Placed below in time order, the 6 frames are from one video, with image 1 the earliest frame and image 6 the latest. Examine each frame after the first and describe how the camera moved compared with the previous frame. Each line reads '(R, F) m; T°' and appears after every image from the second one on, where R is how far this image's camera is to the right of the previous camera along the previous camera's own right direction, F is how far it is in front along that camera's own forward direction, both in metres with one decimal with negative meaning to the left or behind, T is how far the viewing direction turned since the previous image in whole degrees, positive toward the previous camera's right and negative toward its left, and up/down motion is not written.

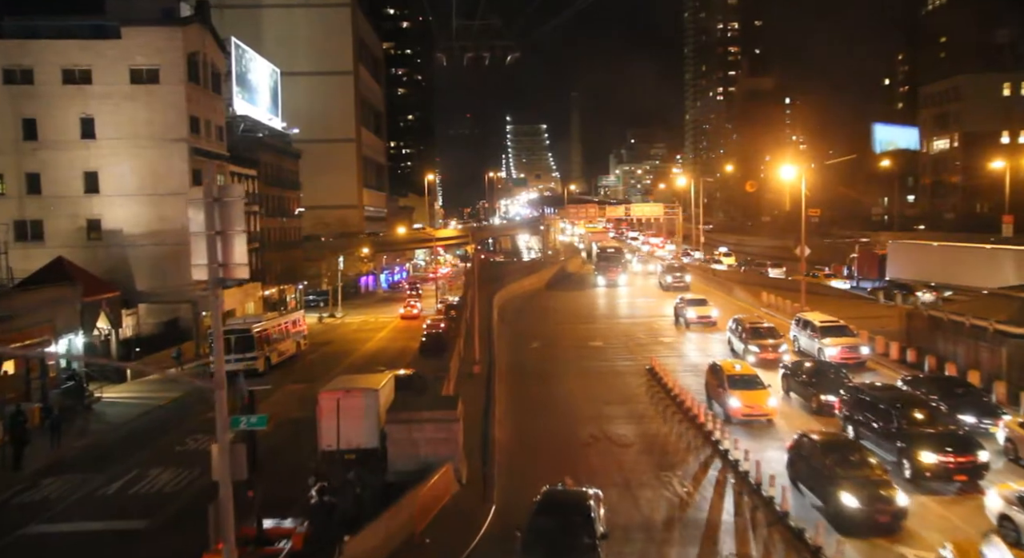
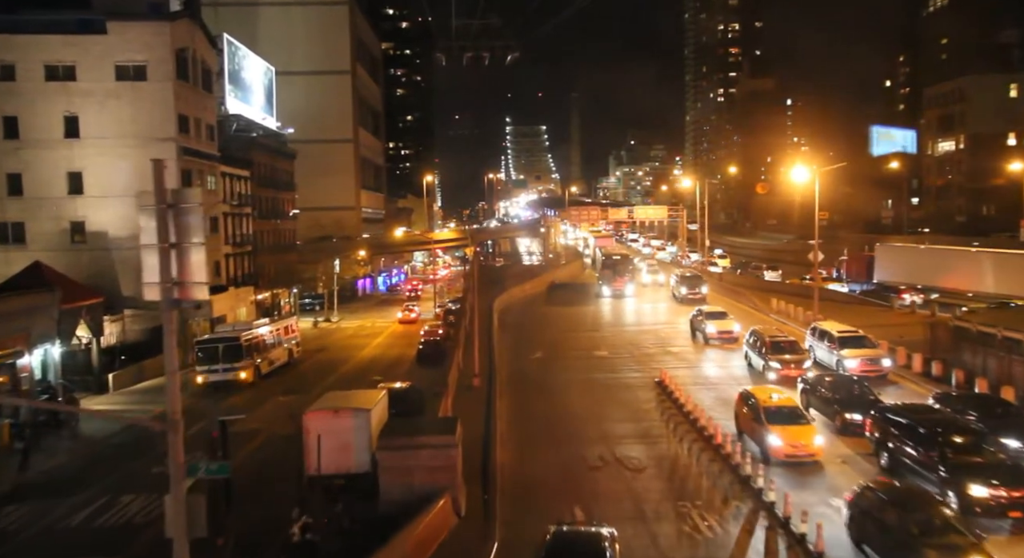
(-0.1, +1.7) m; 0°
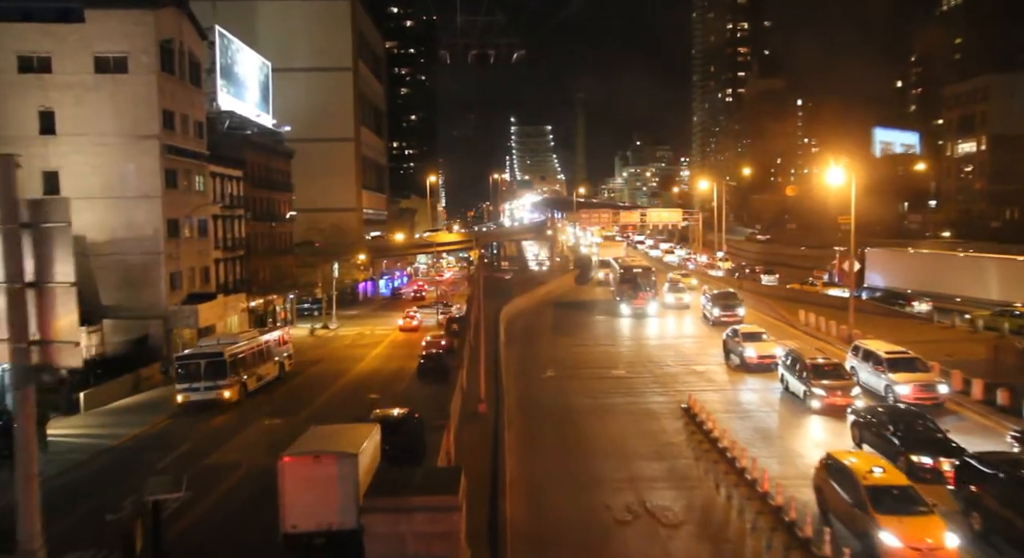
(-0.2, +3.1) m; 0°
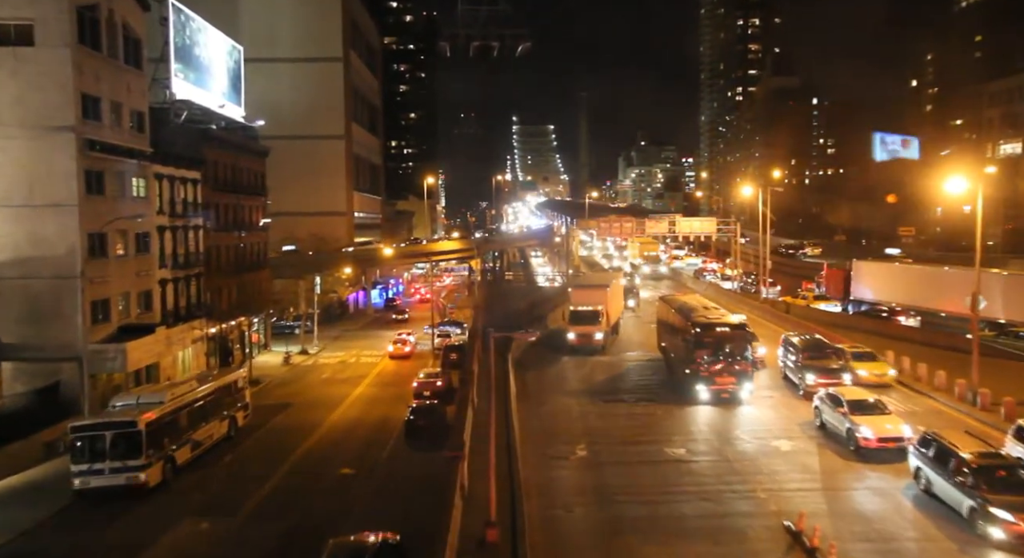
(-0.6, +8.5) m; 0°
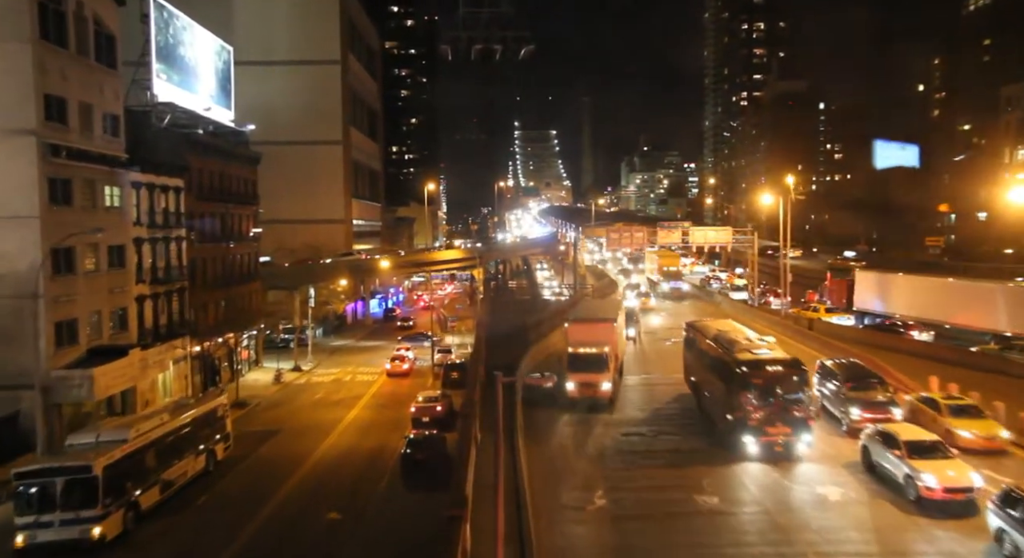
(-0.2, +2.9) m; 0°
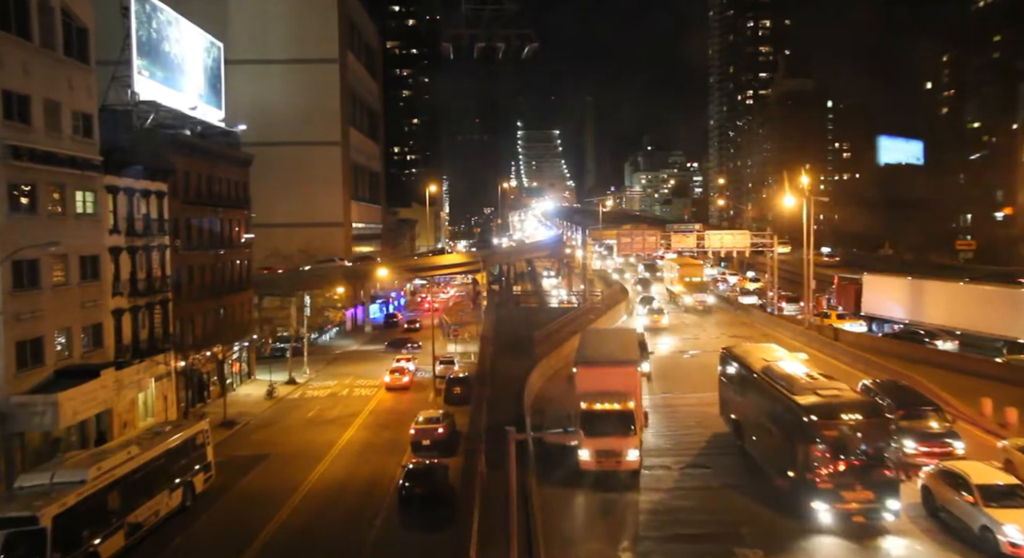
(-0.2, +2.7) m; 0°
